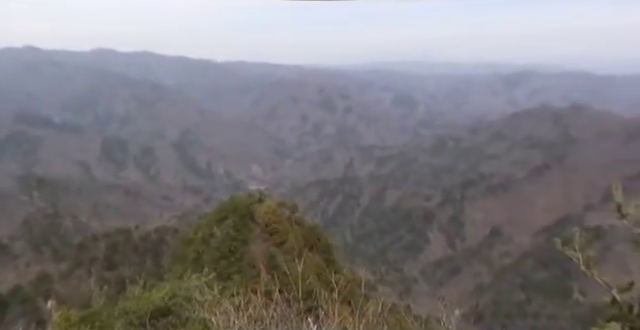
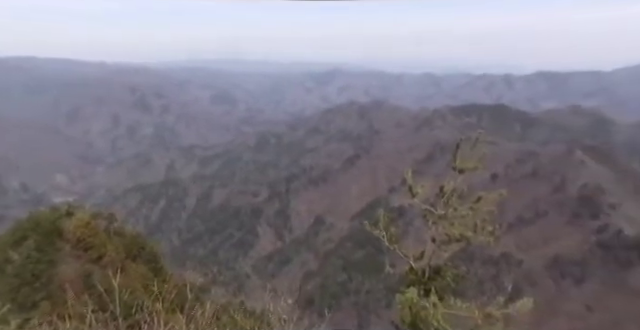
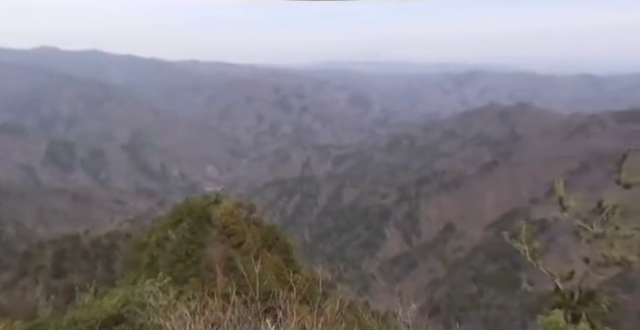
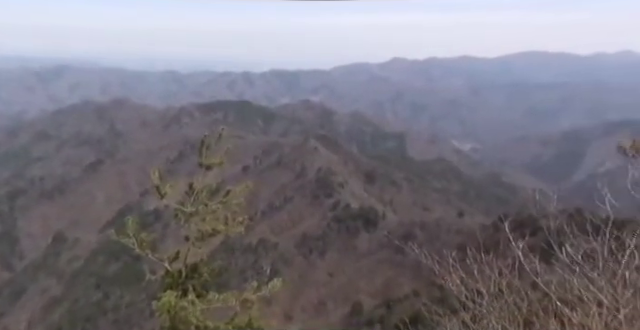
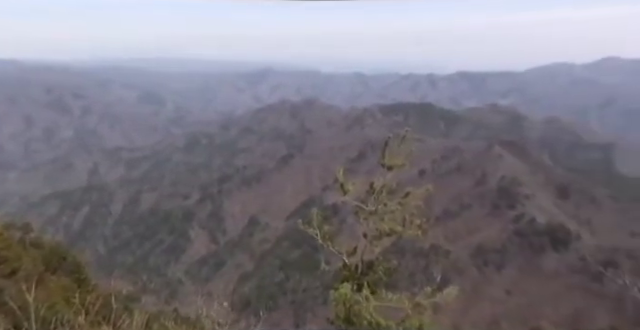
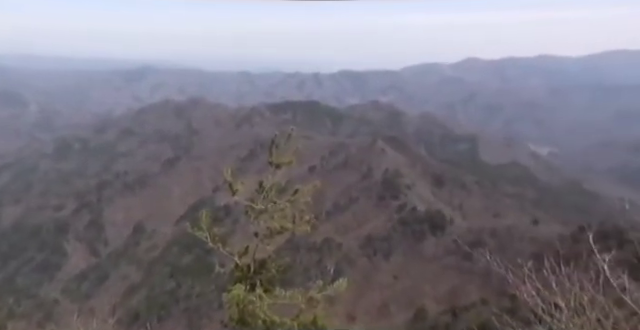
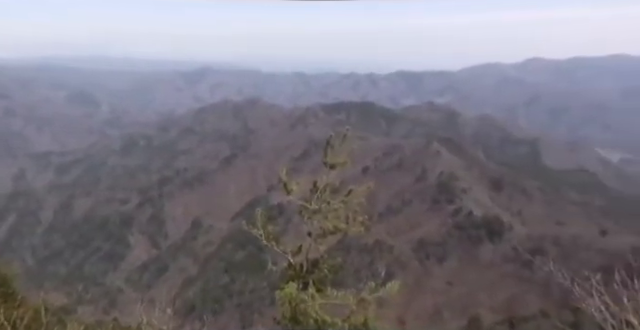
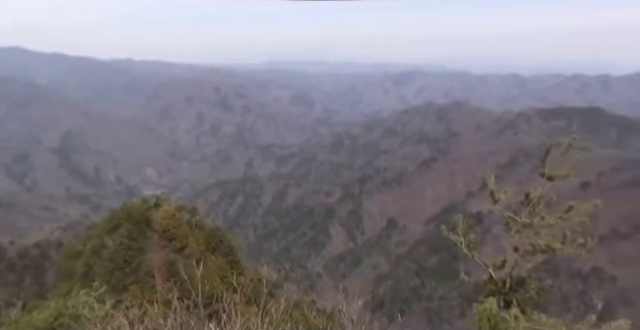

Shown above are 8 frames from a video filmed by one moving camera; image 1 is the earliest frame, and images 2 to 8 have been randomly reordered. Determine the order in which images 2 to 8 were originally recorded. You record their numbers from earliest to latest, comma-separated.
3, 8, 2, 5, 7, 6, 4
